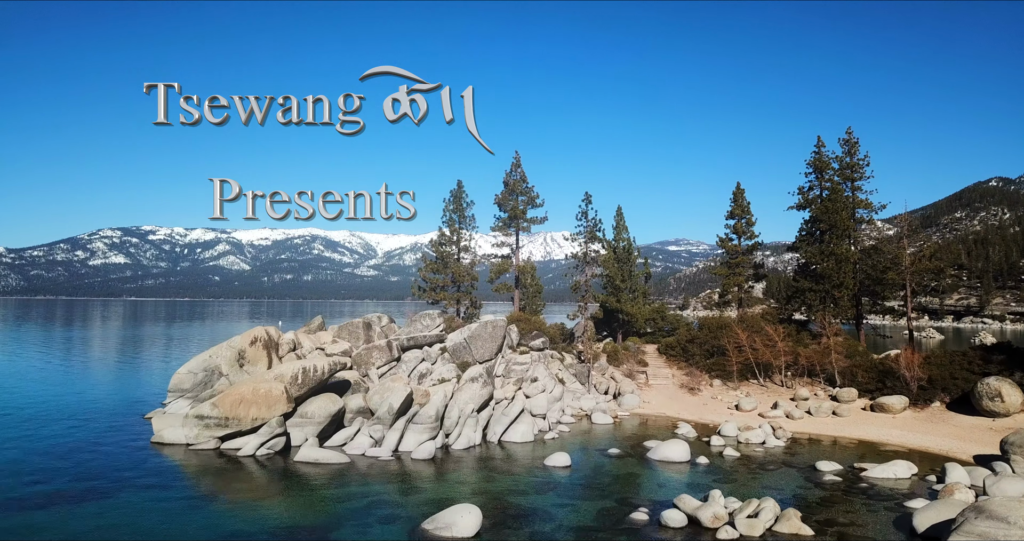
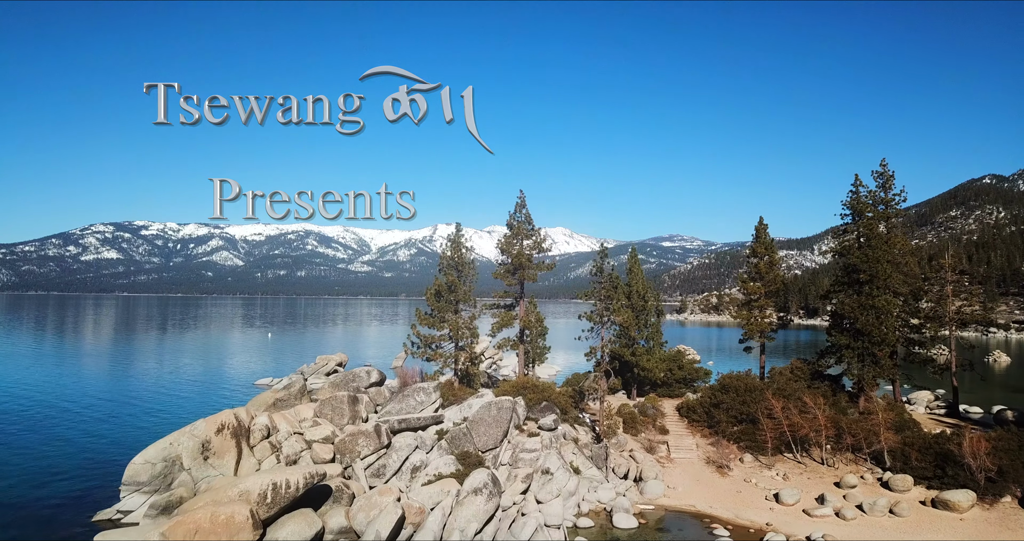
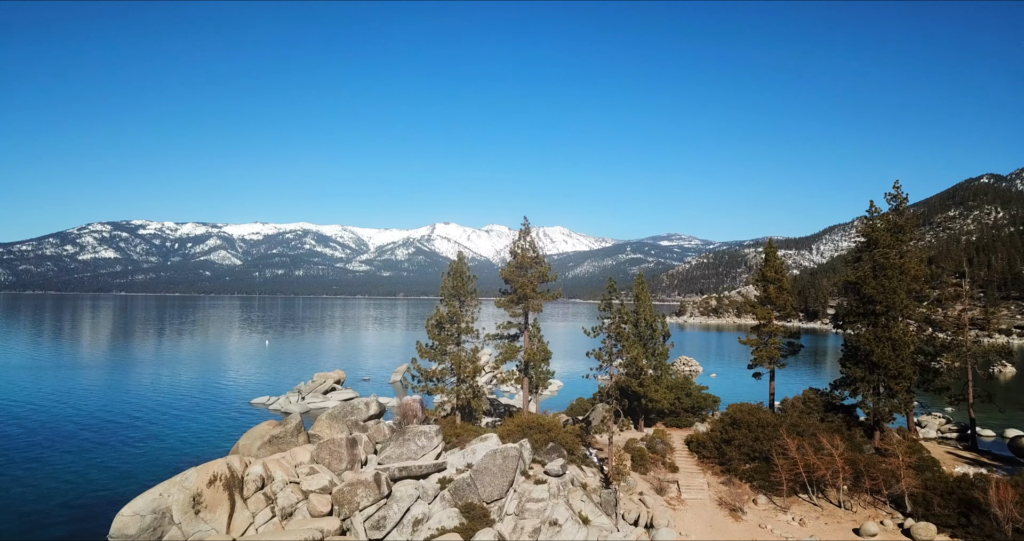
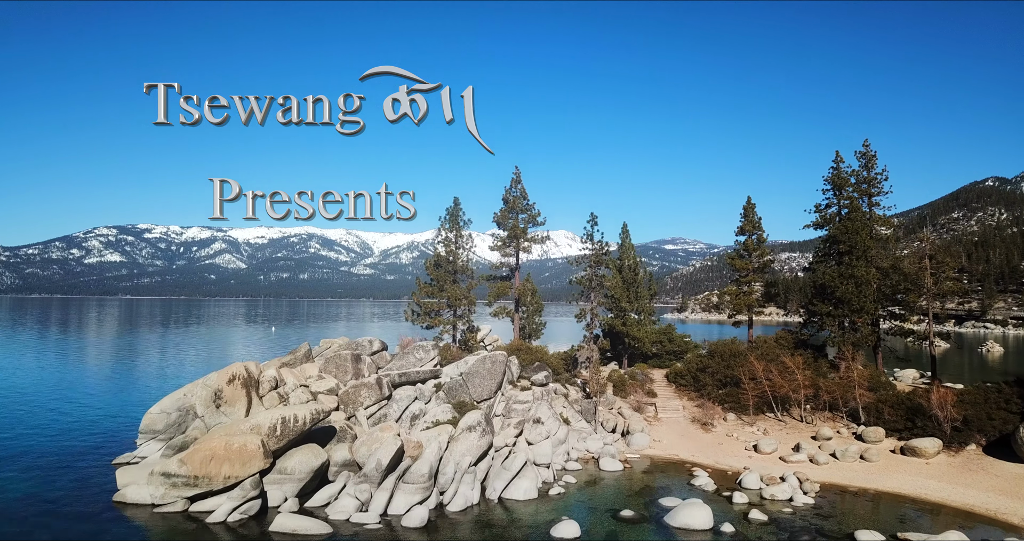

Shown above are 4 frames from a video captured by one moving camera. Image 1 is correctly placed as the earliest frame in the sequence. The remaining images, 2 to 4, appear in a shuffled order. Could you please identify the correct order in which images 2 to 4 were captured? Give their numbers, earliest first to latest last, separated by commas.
4, 2, 3
